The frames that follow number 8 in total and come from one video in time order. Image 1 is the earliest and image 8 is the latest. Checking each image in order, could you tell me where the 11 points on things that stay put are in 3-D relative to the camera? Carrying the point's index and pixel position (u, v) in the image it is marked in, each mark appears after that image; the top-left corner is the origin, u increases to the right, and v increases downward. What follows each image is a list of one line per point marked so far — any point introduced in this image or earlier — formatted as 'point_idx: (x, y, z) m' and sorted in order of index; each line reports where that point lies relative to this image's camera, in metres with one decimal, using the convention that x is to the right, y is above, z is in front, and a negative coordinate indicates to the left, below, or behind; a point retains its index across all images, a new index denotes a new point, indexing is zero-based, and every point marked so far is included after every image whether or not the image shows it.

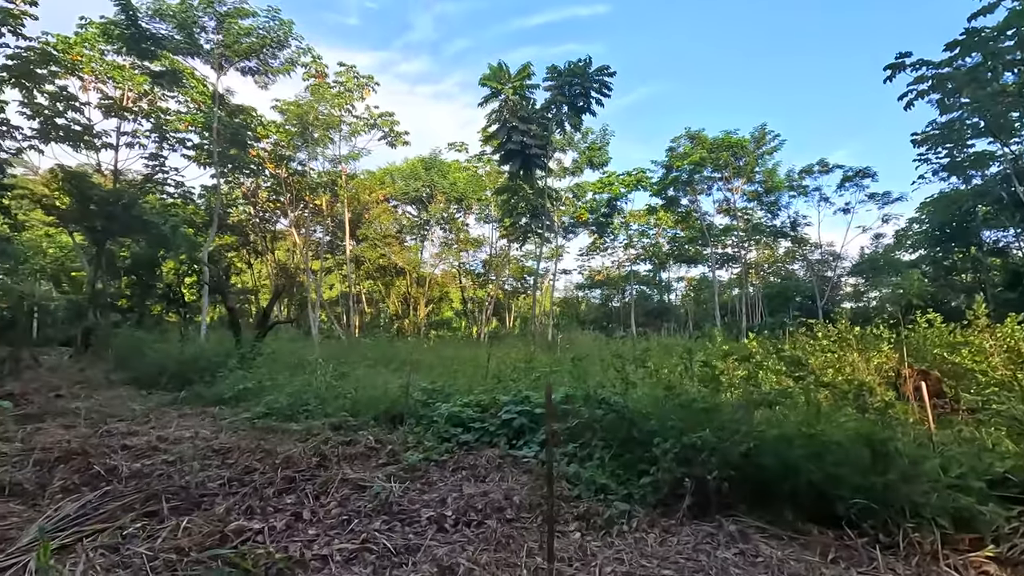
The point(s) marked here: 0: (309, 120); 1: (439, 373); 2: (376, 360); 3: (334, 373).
0: (-6.8, +5.6, +17.9) m
1: (-0.9, -1.1, +6.8) m
2: (-2.1, -1.1, +8.5) m
3: (-2.1, -1.0, +6.3) m
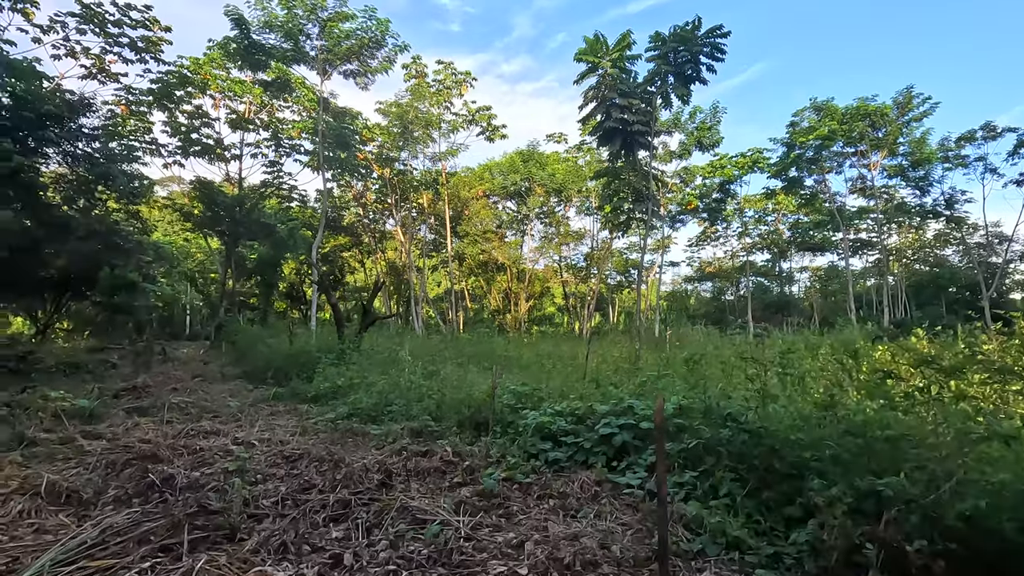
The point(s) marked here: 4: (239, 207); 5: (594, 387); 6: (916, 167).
0: (-3.5, +5.8, +18.2) m
1: (+0.3, -1.0, +6.2) m
2: (-0.6, -1.1, +8.1) m
3: (-1.0, -0.9, +6.0) m
4: (-7.9, +2.3, +15.5) m
5: (+0.7, -0.8, +4.4) m
6: (+14.8, +4.4, +19.7) m
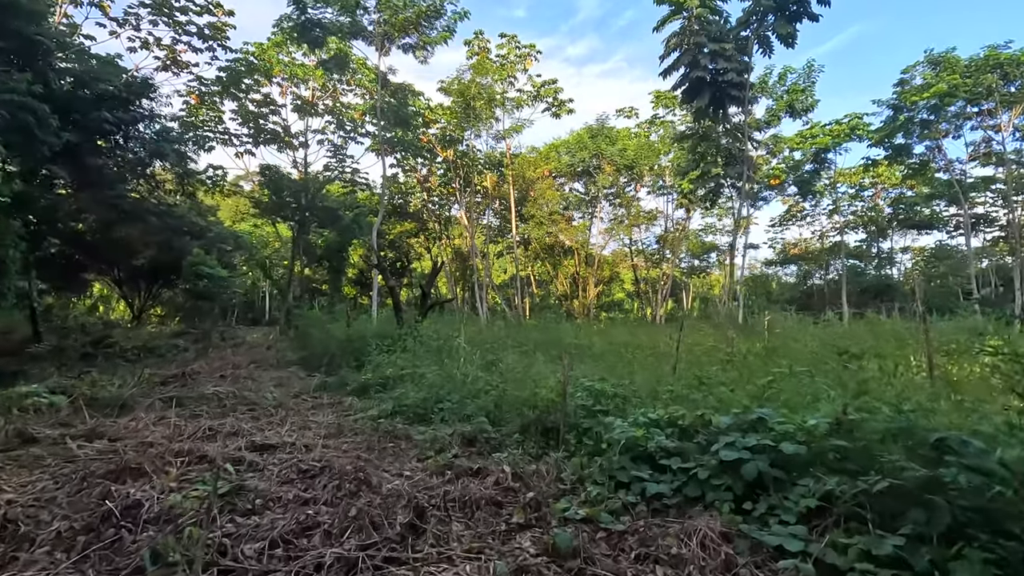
0: (-1.3, +6.3, +17.4) m
1: (+1.0, -0.8, +5.3) m
2: (+0.3, -0.8, +7.3) m
3: (-0.3, -0.7, +5.2) m
4: (-6.0, +2.8, +15.4) m
5: (+1.2, -0.6, +3.4) m
6: (+17.0, +5.1, +16.7) m
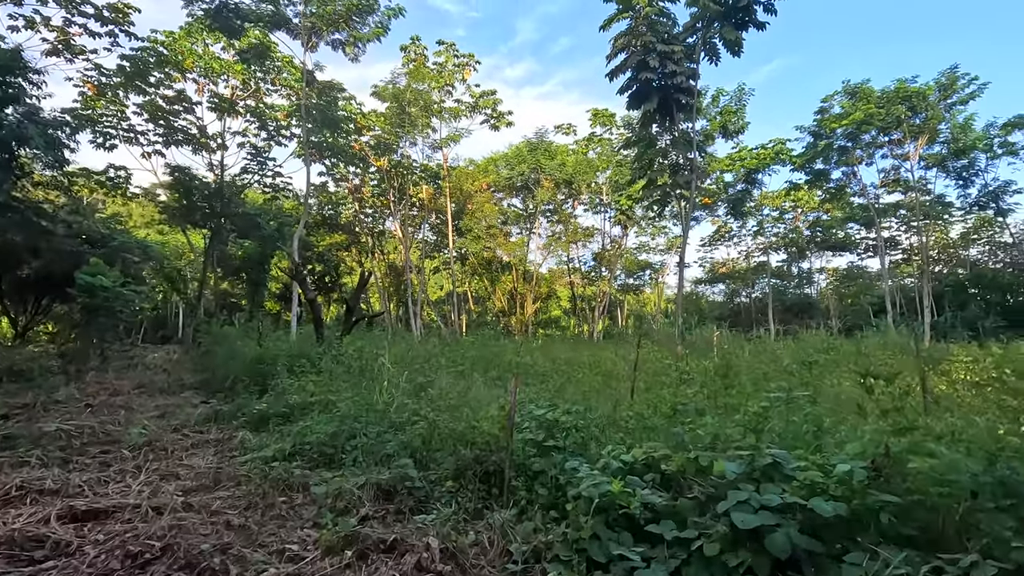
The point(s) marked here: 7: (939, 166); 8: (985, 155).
0: (-3.2, +5.8, +16.7) m
1: (+0.4, -0.9, +4.6) m
2: (-0.5, -0.9, +6.6) m
3: (-0.8, -0.8, +4.4) m
4: (-7.7, +2.4, +14.0) m
5: (+0.8, -0.7, +2.8) m
6: (+15.0, +4.5, +18.1) m
7: (+14.8, +4.2, +18.6) m
8: (+15.9, +4.5, +18.0) m
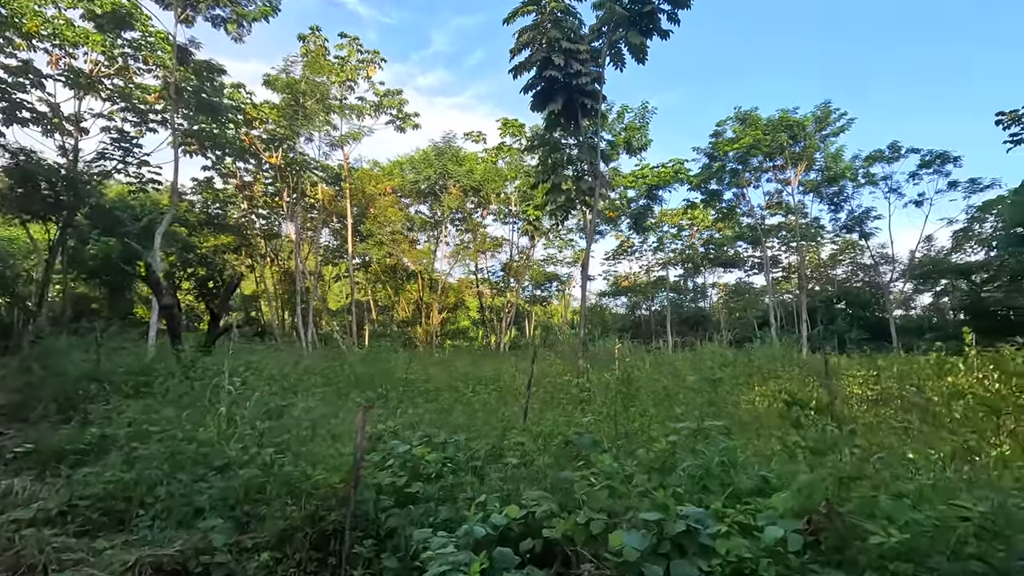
0: (-6.0, +5.6, +15.4) m
1: (-0.5, -0.9, +4.0) m
2: (-1.7, -1.0, +5.8) m
3: (-1.7, -0.8, +3.6) m
4: (-10.0, +2.3, +12.0) m
5: (+0.2, -0.7, +2.3) m
6: (+11.8, +3.9, +19.8) m
7: (+11.5, +3.6, +20.3) m
8: (+12.6, +3.9, +19.9) m
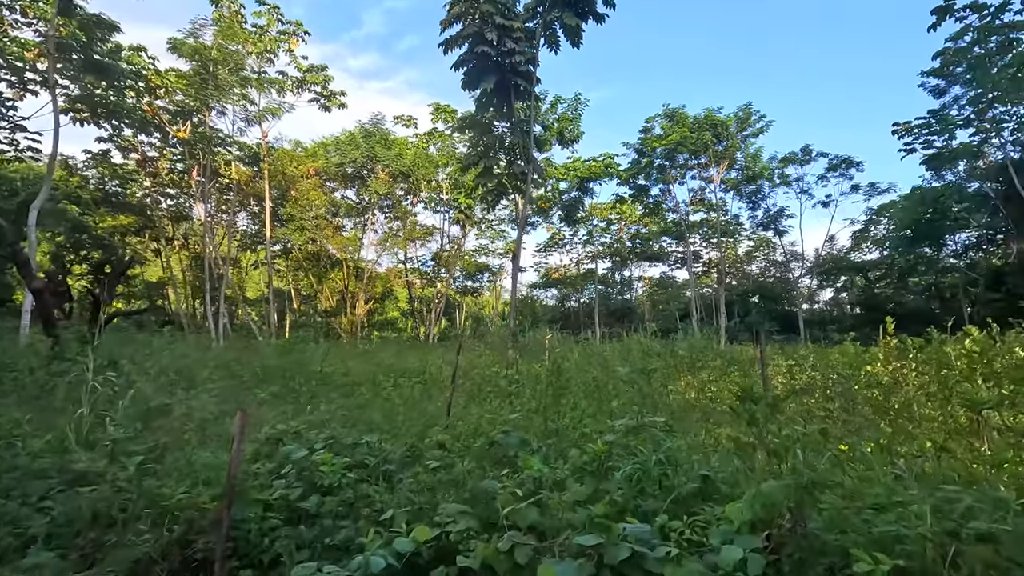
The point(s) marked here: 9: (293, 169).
0: (-7.8, +6.0, +14.2) m
1: (-1.0, -0.8, +3.7) m
2: (-2.4, -0.8, +5.3) m
3: (-2.2, -0.7, +3.1) m
4: (-11.4, +2.7, +10.3) m
5: (-0.1, -0.6, +2.0) m
6: (+9.2, +4.1, +20.8) m
7: (+8.8, +3.9, +21.2) m
8: (+10.0, +4.1, +21.0) m
9: (-7.6, +4.1, +18.6) m
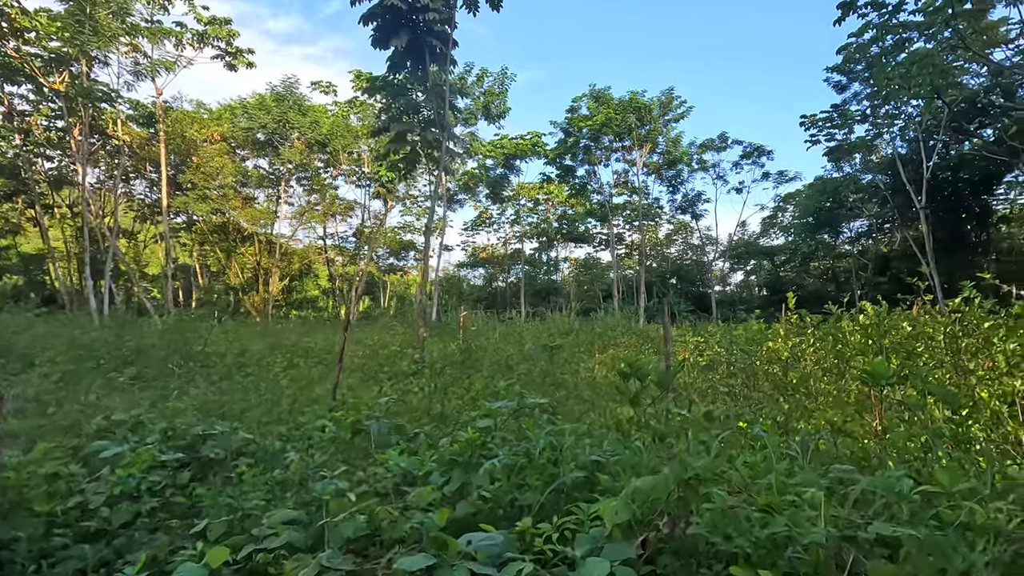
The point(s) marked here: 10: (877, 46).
0: (-9.7, +6.6, +12.5) m
1: (-1.7, -0.6, +3.2) m
2: (-3.3, -0.6, +4.7) m
3: (-2.7, -0.5, +2.5) m
4: (-12.7, +3.2, +8.3) m
5: (-0.5, -0.5, +1.7) m
6: (+6.3, +4.9, +21.4) m
7: (+5.9, +4.7, +21.8) m
8: (+7.1, +4.9, +21.7) m
9: (-10.1, +4.9, +17.0) m
10: (+7.0, +4.7, +10.3) m
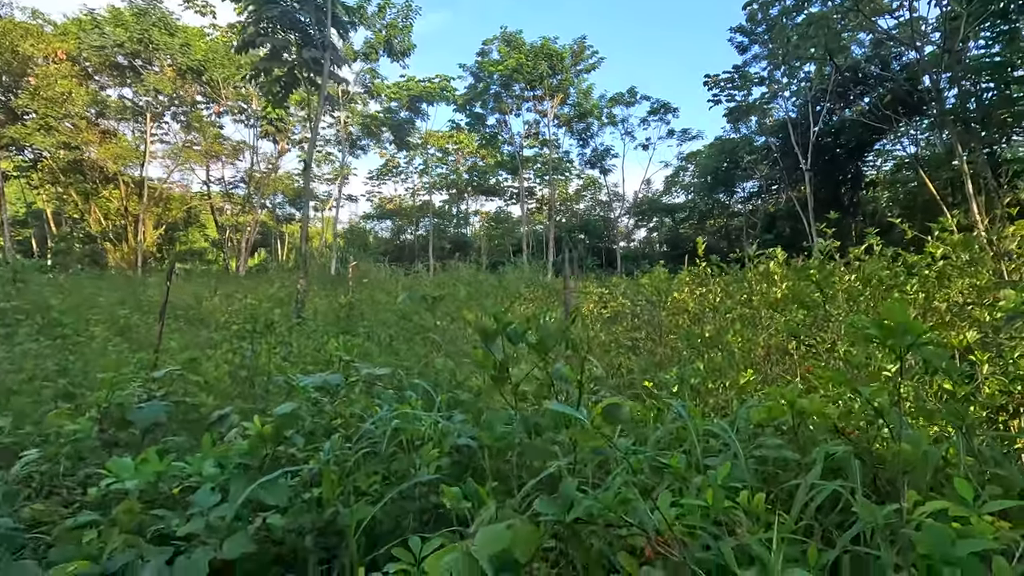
0: (-11.6, +7.6, +9.7) m
1: (-2.3, -0.3, +2.5) m
2: (-4.1, -0.2, +3.6) m
3: (-3.2, -0.3, +1.6) m
4: (-14.0, +3.9, +5.3) m
5: (-0.9, -0.3, +1.2) m
6: (+2.7, +6.7, +21.2) m
7: (+2.2, +6.5, +21.5) m
8: (+3.4, +6.7, +21.6) m
9: (-12.7, +6.4, +14.2) m
10: (+5.2, +5.6, +10.4) m
